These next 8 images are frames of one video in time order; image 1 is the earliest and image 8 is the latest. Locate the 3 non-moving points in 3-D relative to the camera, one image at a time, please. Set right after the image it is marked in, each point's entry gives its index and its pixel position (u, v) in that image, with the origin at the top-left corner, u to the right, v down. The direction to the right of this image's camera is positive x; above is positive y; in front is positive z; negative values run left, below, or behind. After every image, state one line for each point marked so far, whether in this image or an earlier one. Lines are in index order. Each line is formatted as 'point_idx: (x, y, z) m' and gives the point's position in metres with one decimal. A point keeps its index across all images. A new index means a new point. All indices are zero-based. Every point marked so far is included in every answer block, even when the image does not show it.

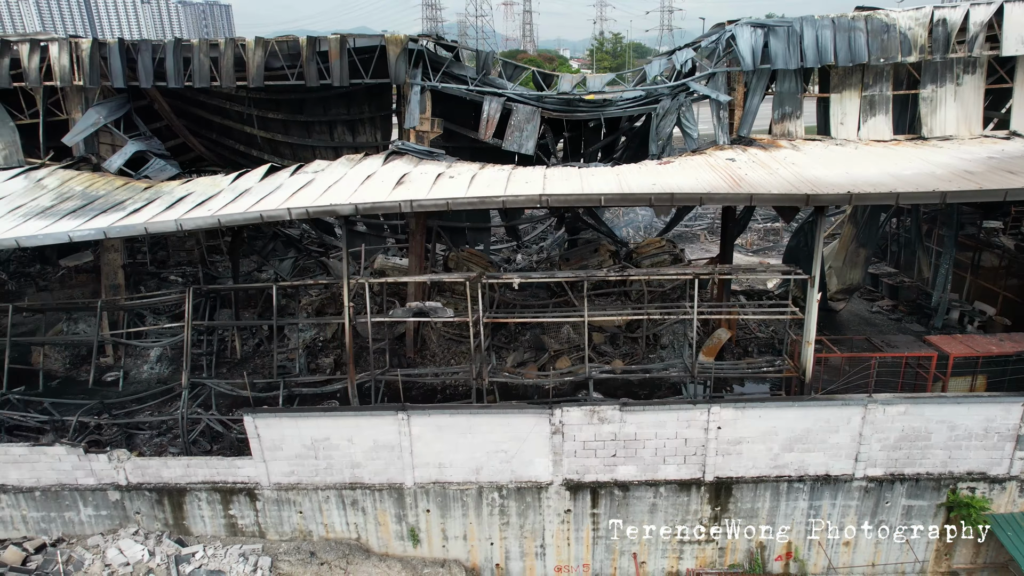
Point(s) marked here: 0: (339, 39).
0: (-3.4, +5.0, +9.9) m
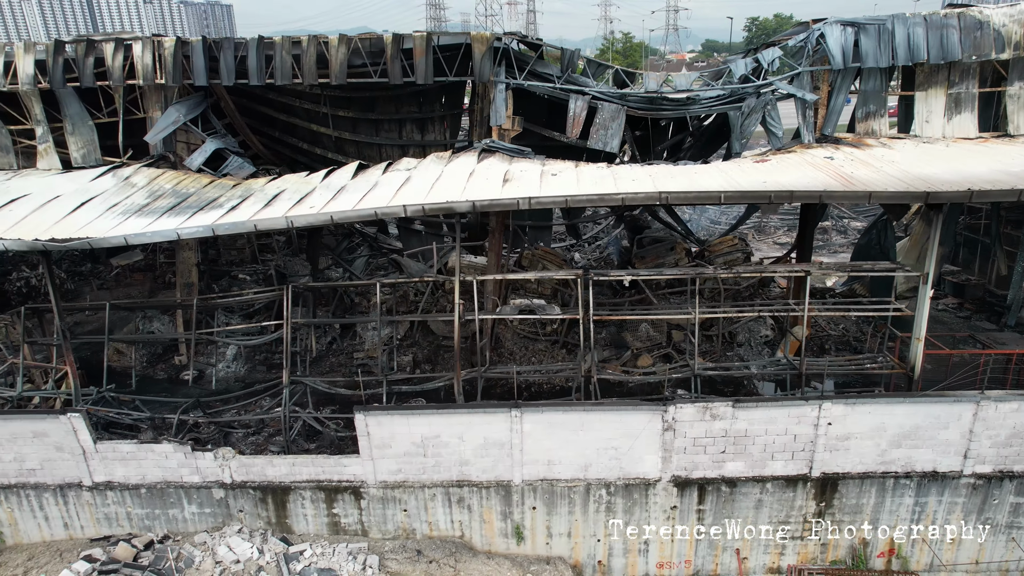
0: (-1.7, +5.0, +9.9) m
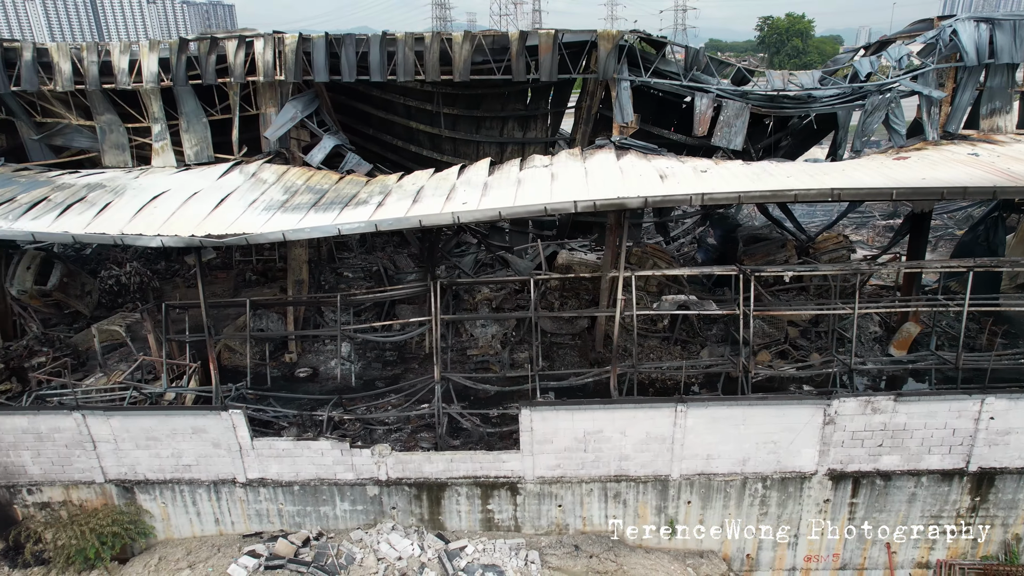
0: (+0.8, +5.1, +9.9) m
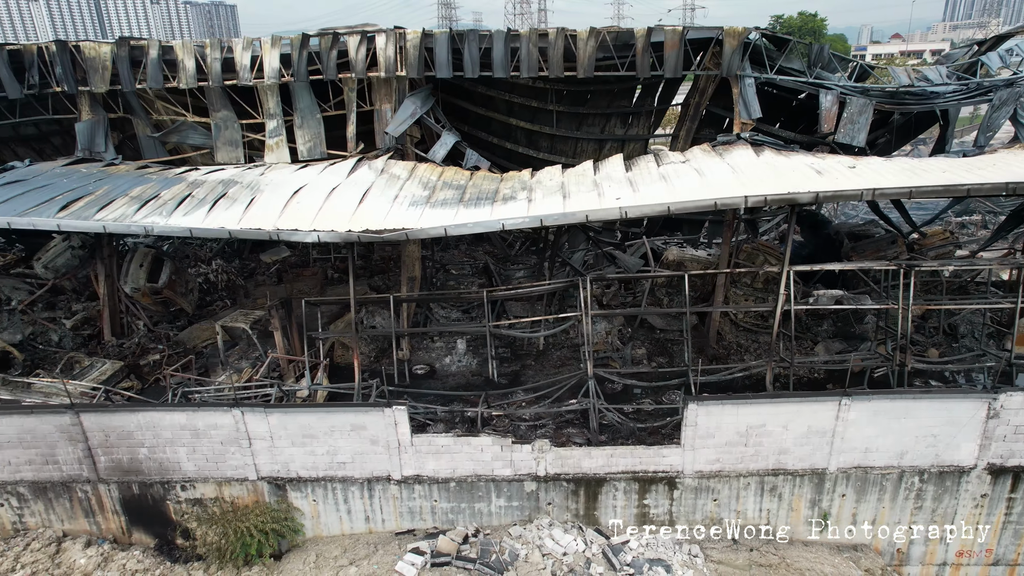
0: (+3.3, +5.2, +9.9) m
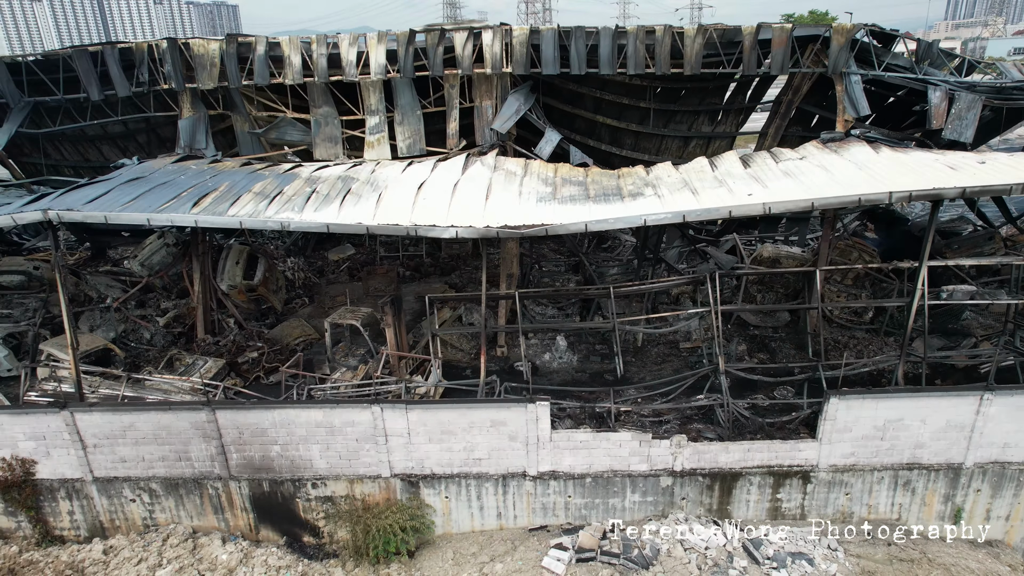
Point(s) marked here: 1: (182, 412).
0: (+5.5, +5.2, +9.9) m
1: (-5.3, -2.0, +7.9) m
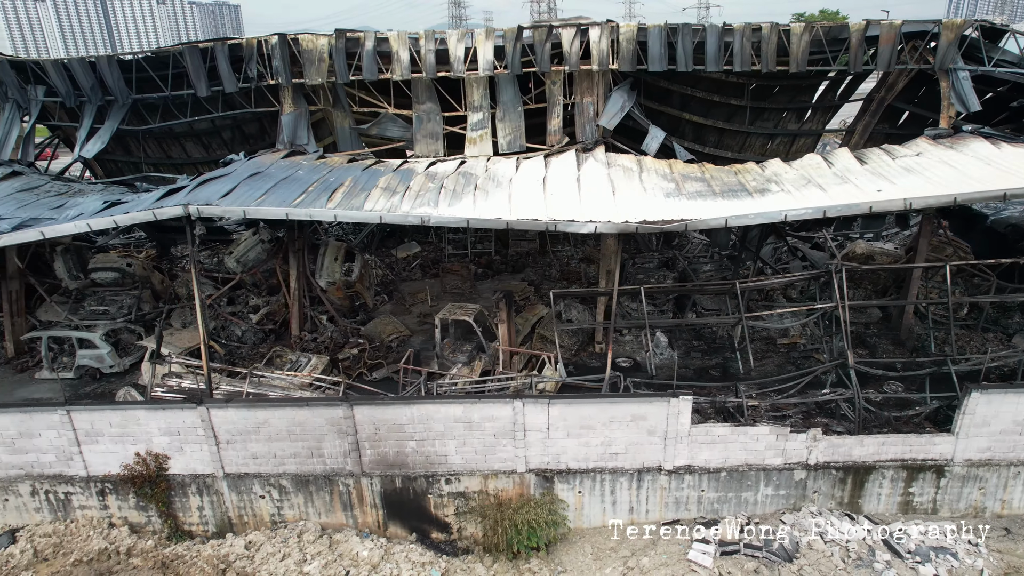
0: (+7.7, +5.3, +10.0) m
1: (-3.1, -1.9, +7.9) m
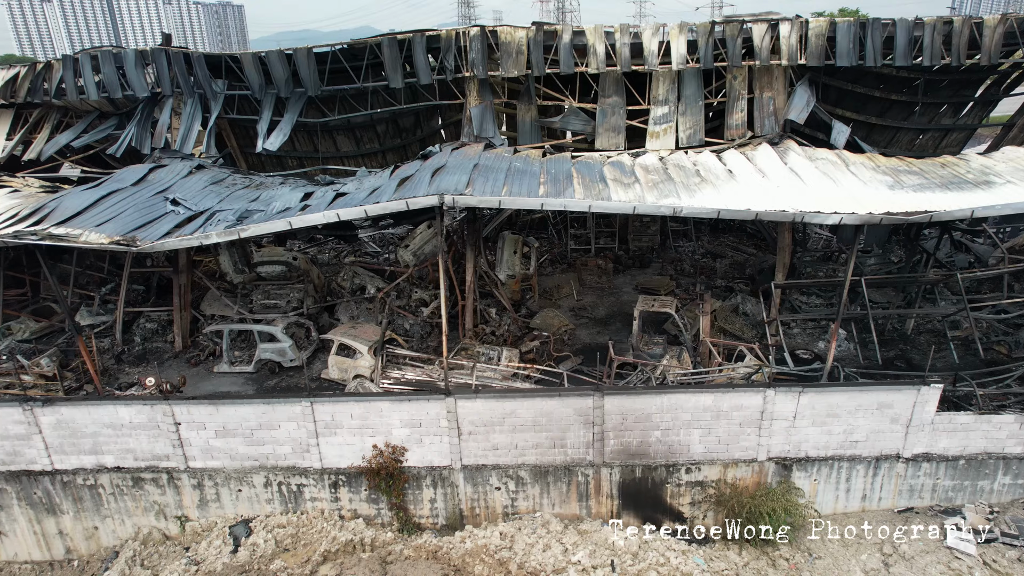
0: (+11.7, +5.5, +10.0) m
1: (+0.9, -1.8, +8.0) m
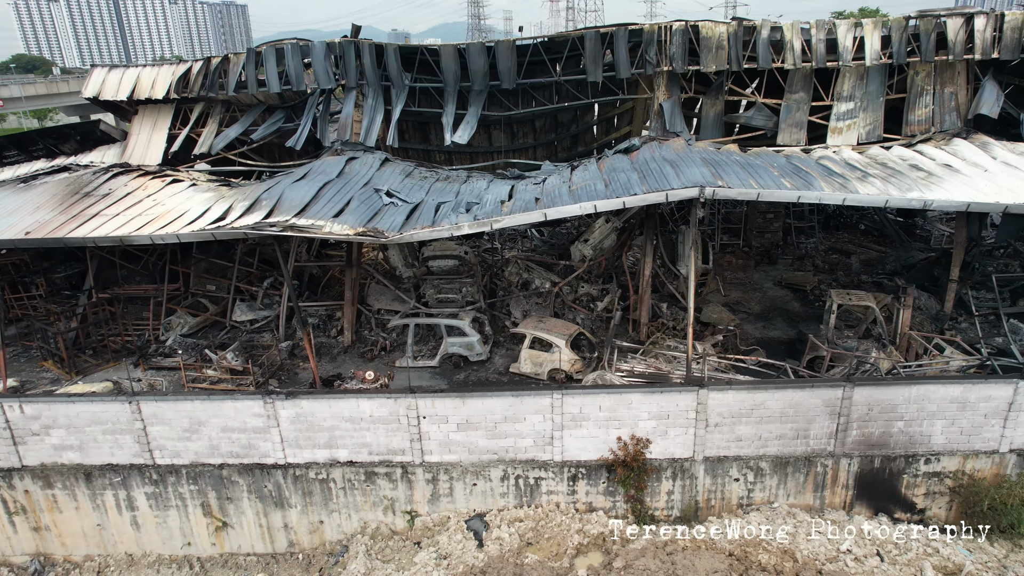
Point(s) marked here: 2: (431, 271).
0: (+15.7, +5.6, +10.1) m
1: (+4.9, -1.6, +8.0) m
2: (-2.0, +0.4, +11.7) m
